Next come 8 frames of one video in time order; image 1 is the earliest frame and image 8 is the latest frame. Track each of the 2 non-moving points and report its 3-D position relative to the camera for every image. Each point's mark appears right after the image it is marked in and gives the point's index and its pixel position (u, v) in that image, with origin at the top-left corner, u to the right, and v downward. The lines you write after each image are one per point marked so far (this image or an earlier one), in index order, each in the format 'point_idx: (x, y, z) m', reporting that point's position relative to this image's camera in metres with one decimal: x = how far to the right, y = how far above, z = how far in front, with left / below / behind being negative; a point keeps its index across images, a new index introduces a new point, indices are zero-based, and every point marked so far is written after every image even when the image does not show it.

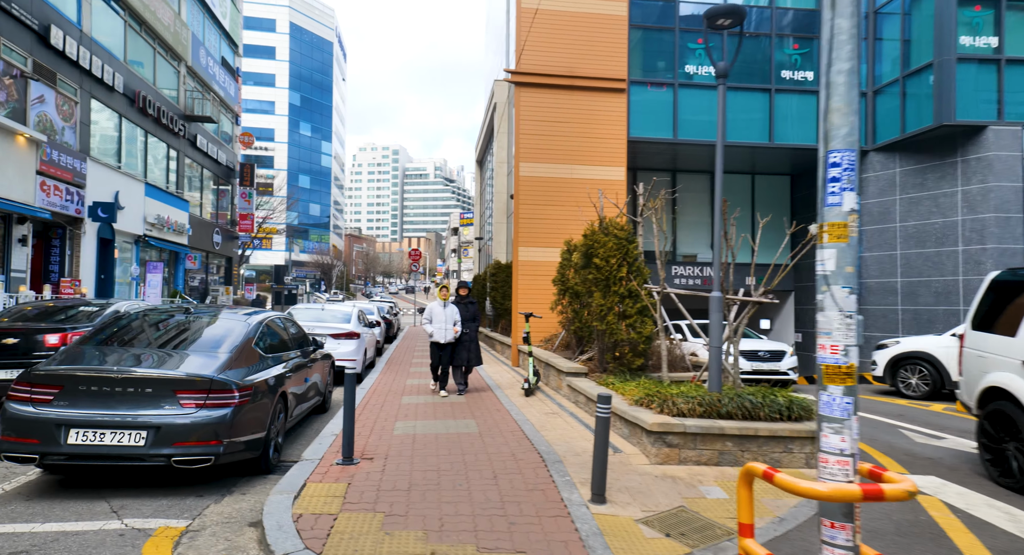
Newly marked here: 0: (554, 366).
0: (+0.8, -1.6, +9.9) m
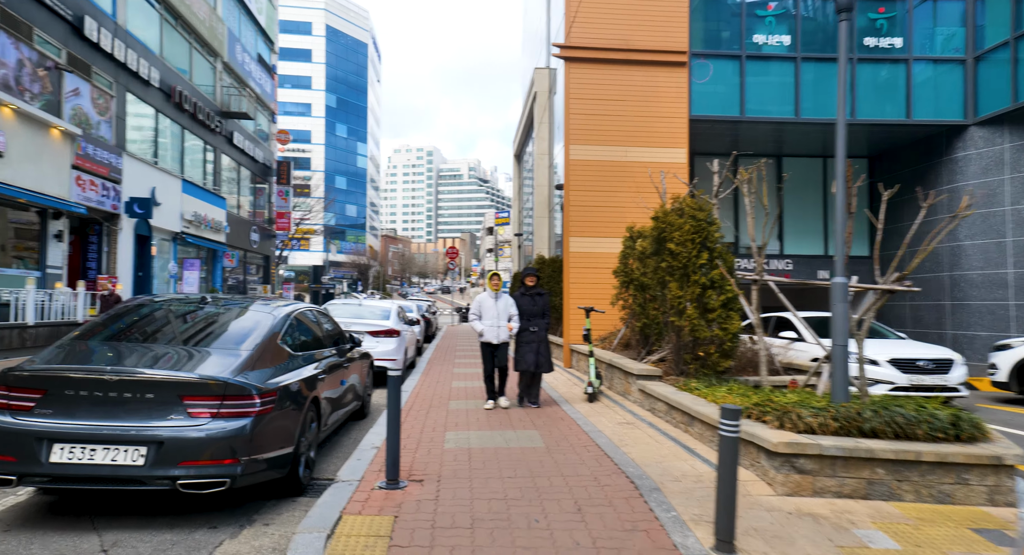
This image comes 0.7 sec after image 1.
0: (+1.7, -1.4, +8.7) m
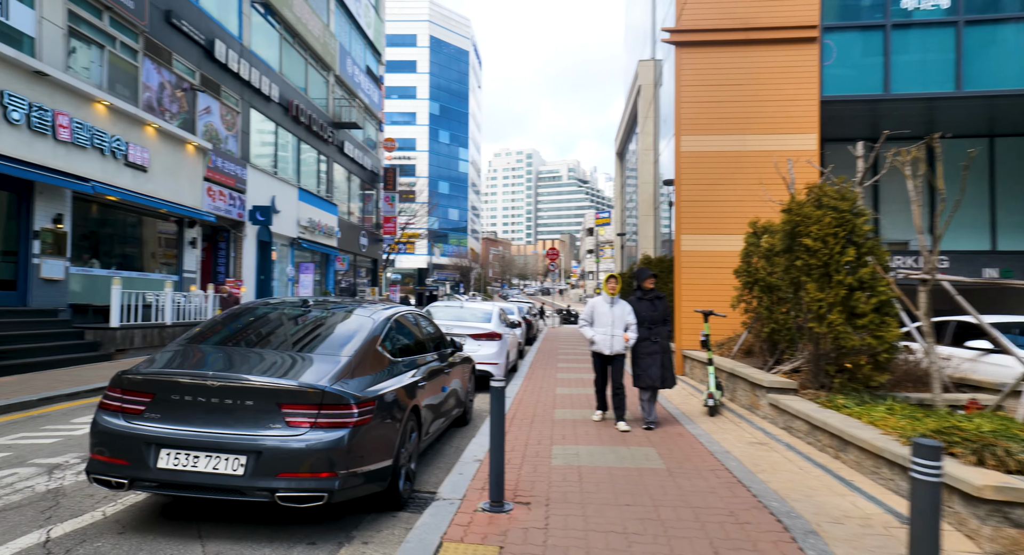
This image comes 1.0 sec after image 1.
0: (+3.3, -1.4, +7.7) m
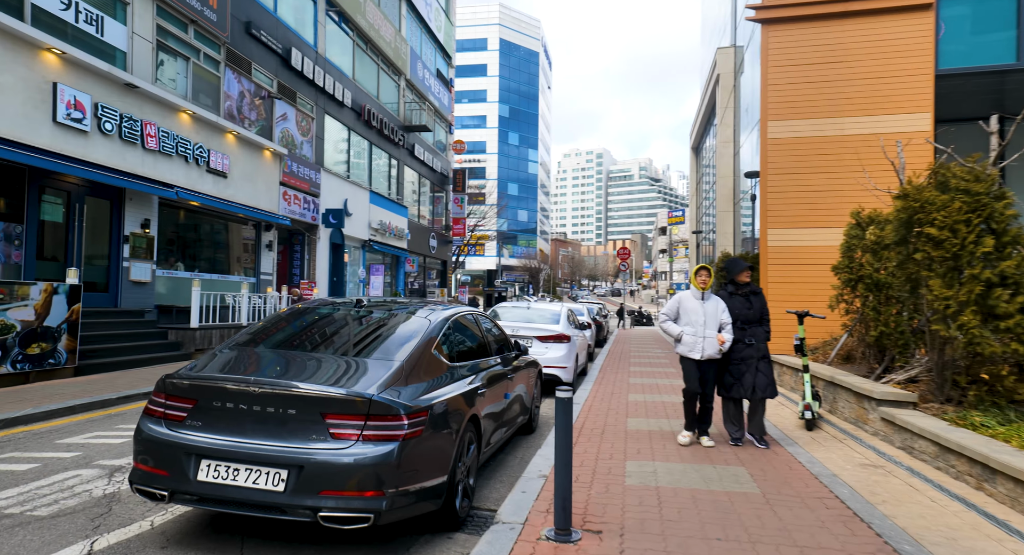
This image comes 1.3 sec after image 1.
0: (+4.2, -1.4, +6.8) m
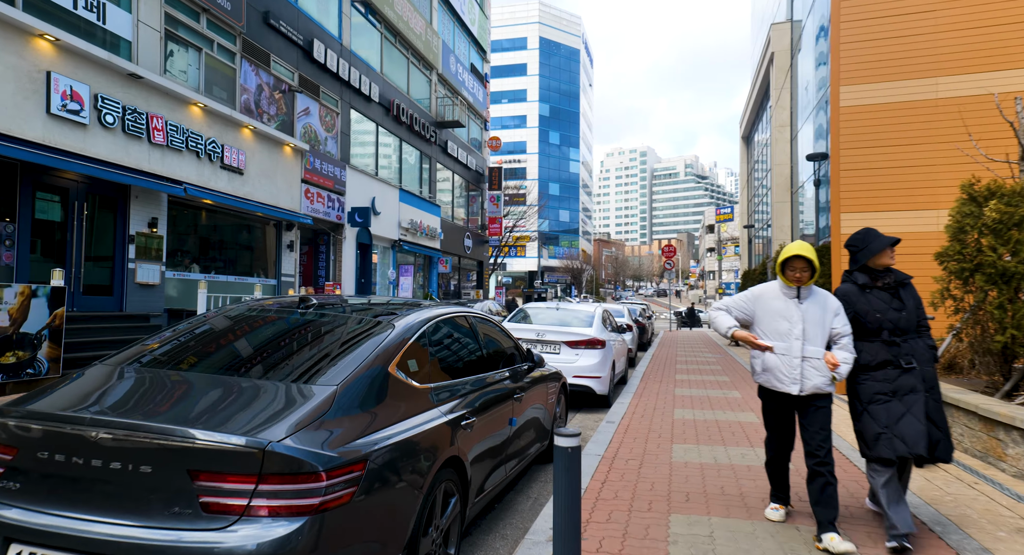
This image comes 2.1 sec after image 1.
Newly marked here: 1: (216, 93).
0: (+4.3, -1.3, +5.2) m
1: (-7.3, +4.6, +13.5) m
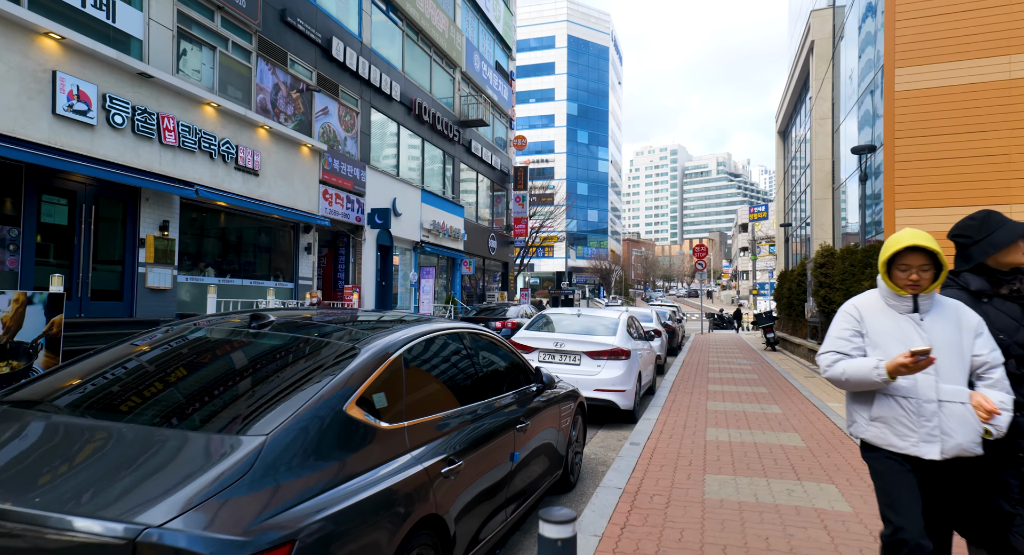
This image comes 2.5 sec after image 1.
0: (+4.4, -1.3, +4.3) m
1: (-6.8, +4.5, +13.2) m
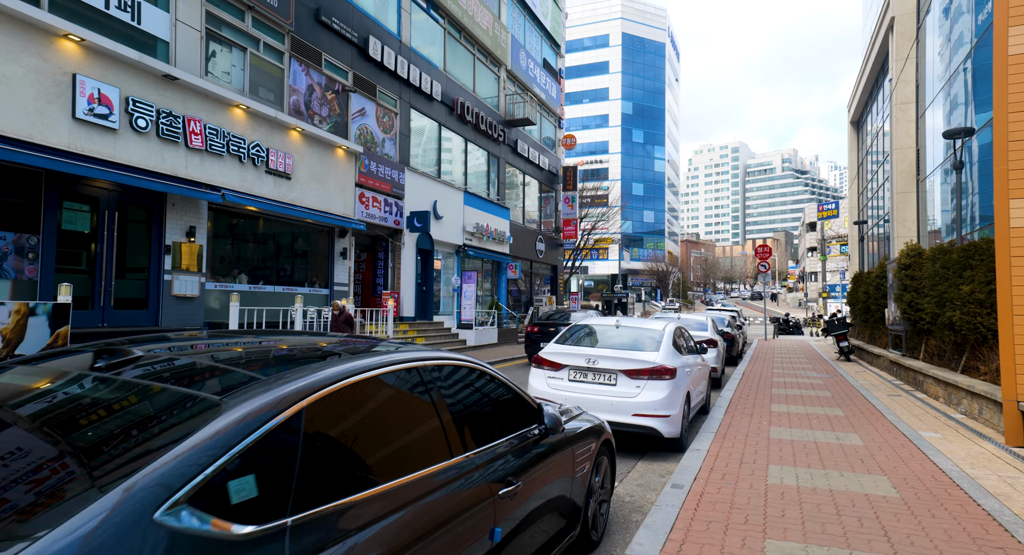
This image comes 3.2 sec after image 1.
0: (+4.3, -1.4, +2.9) m
1: (-5.9, +4.3, +13.0) m
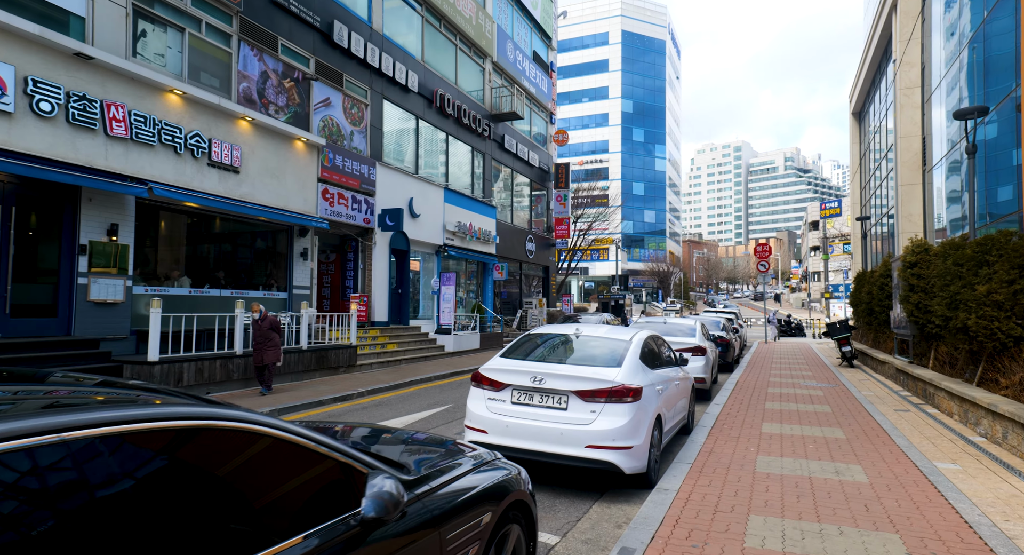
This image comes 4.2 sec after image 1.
0: (+3.6, -1.4, +1.7) m
1: (-6.7, +4.3, +11.9) m
